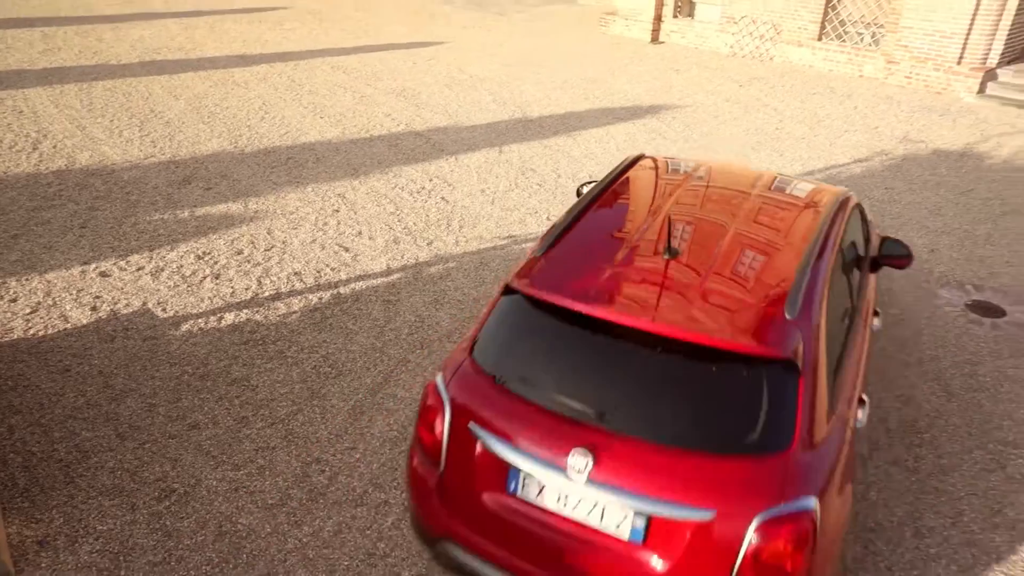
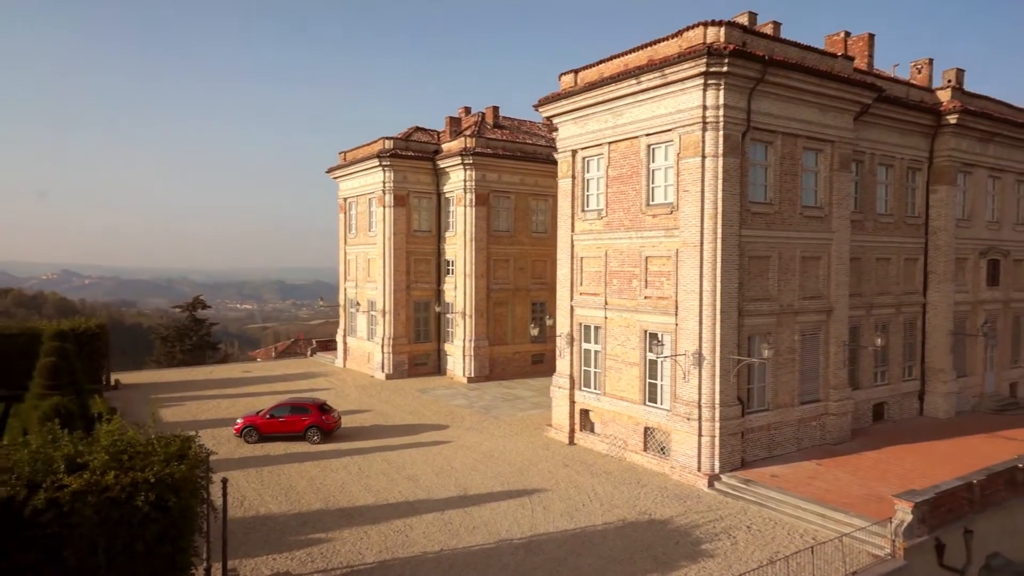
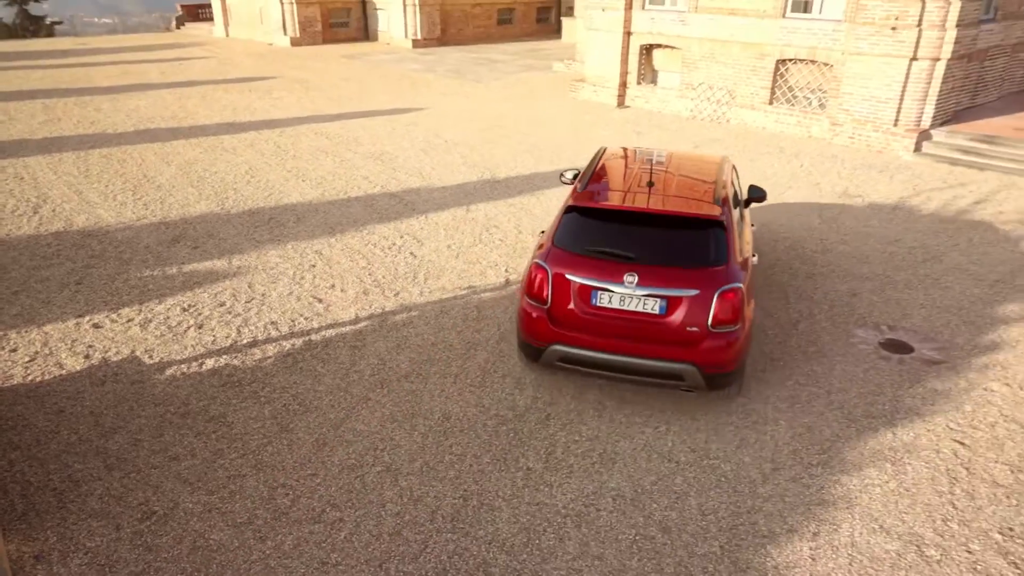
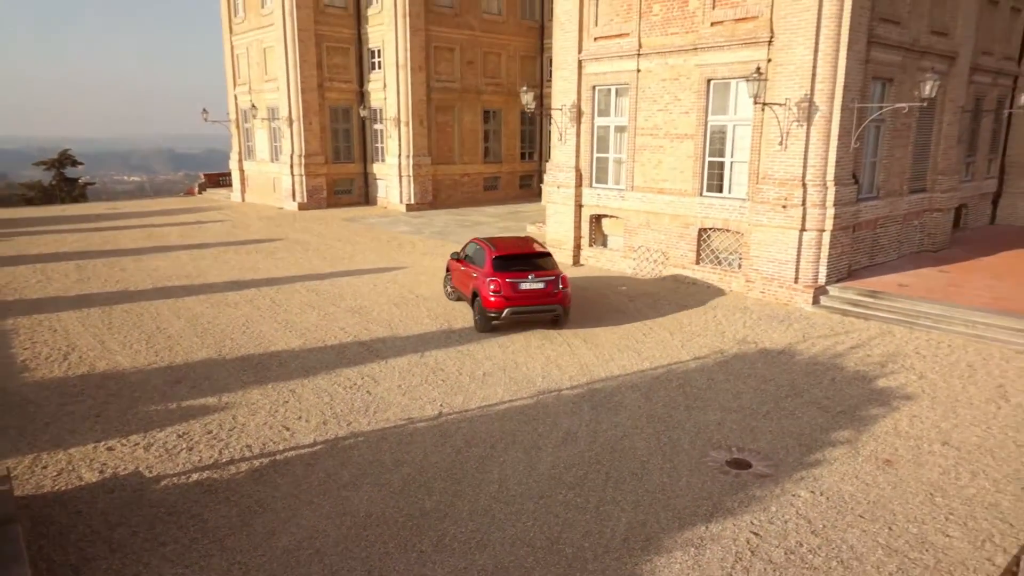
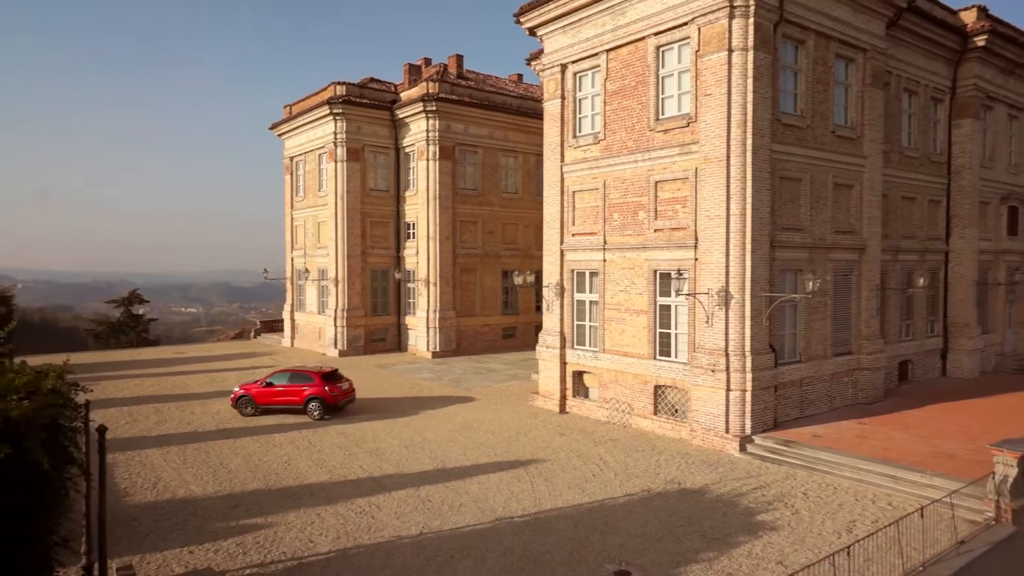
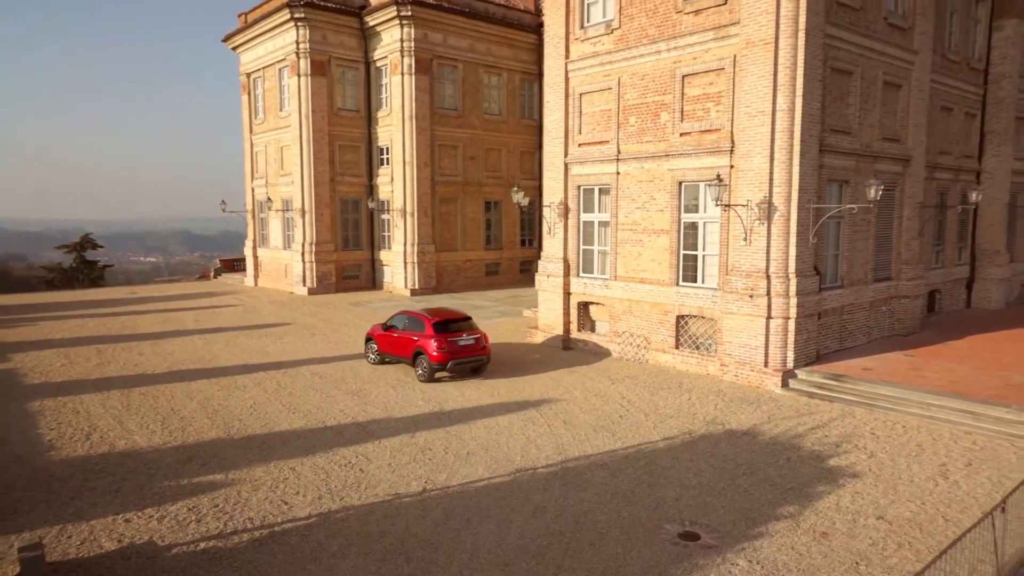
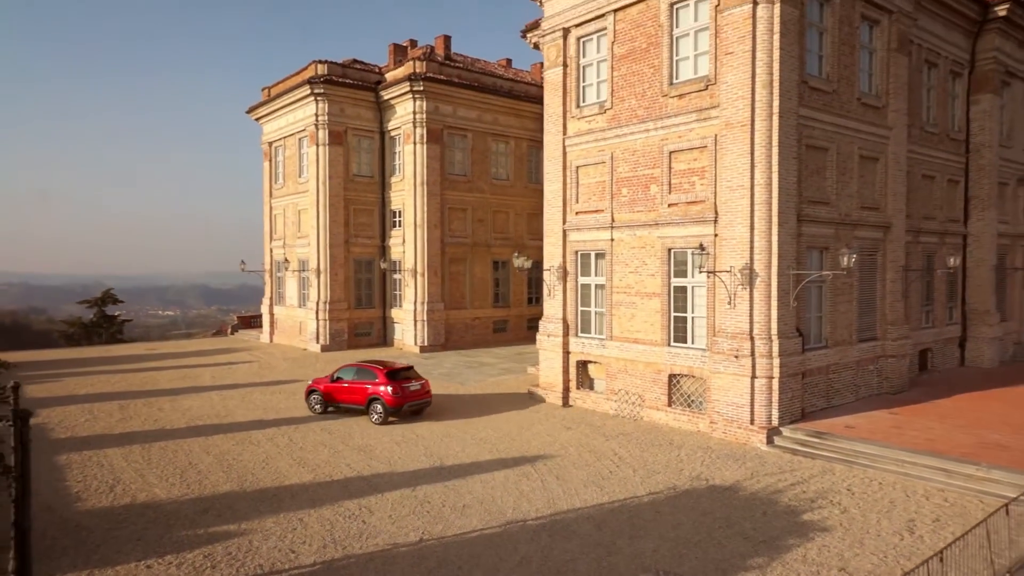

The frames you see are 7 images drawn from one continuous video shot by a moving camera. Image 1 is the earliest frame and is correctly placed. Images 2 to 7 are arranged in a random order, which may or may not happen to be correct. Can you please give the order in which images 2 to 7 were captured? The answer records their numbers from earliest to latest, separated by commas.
3, 4, 6, 7, 5, 2
